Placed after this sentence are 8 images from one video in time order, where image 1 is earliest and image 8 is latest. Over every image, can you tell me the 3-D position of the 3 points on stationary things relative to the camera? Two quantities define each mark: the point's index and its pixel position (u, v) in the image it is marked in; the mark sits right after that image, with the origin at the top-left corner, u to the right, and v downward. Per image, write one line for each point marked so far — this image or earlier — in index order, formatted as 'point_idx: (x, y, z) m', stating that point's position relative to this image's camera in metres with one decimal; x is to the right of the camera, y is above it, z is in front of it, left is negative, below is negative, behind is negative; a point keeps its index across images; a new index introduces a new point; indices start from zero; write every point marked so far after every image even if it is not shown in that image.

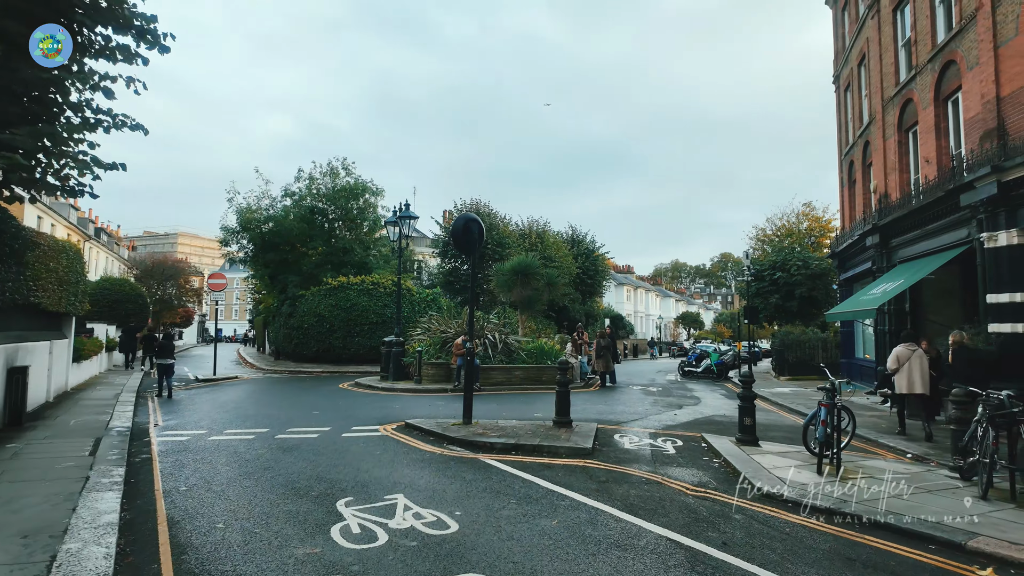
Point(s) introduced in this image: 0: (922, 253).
0: (+9.9, +0.9, +14.2) m
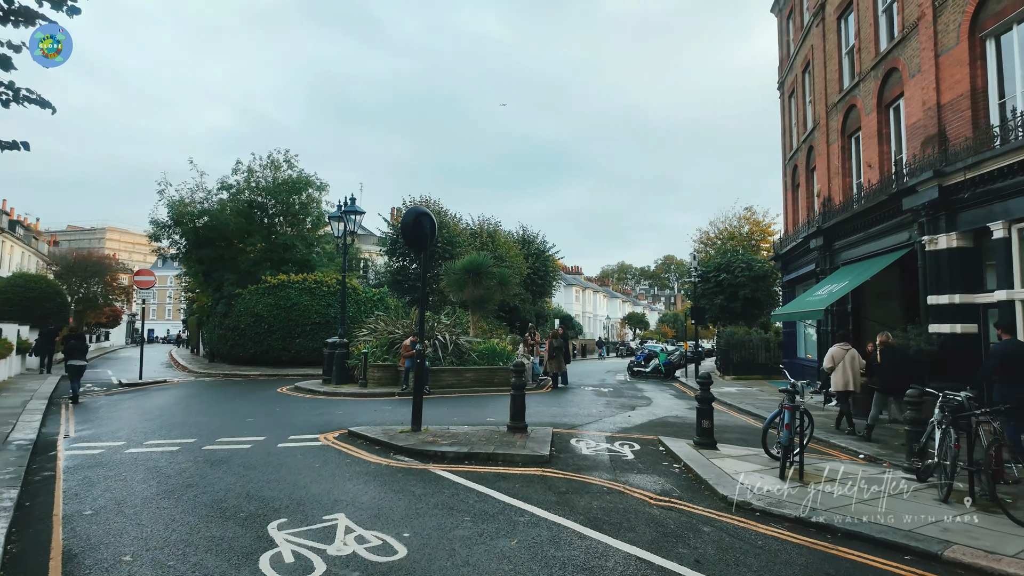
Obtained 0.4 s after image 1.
0: (+8.7, +0.8, +14.6) m
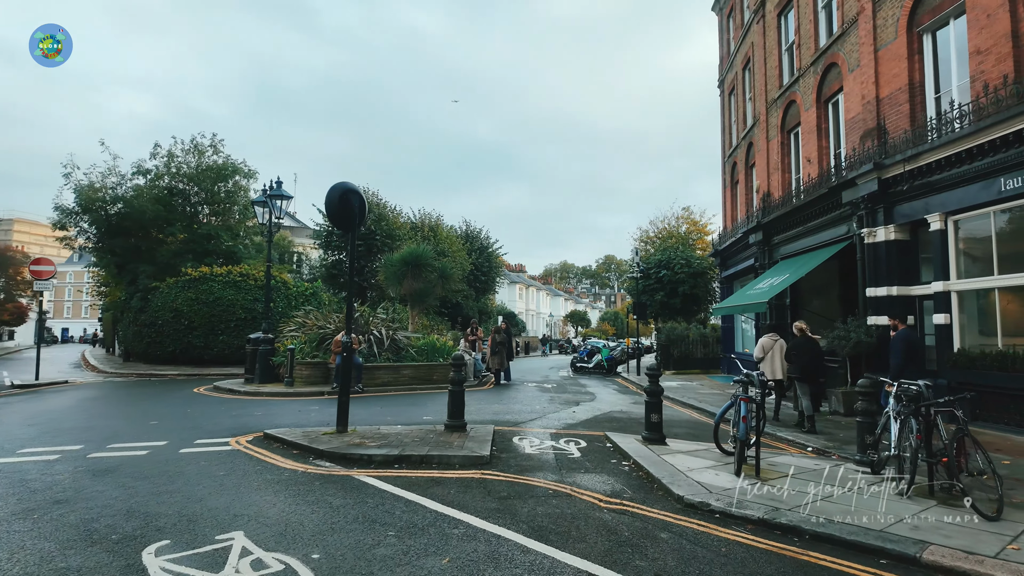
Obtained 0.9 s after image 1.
0: (+7.3, +1.0, +14.7) m
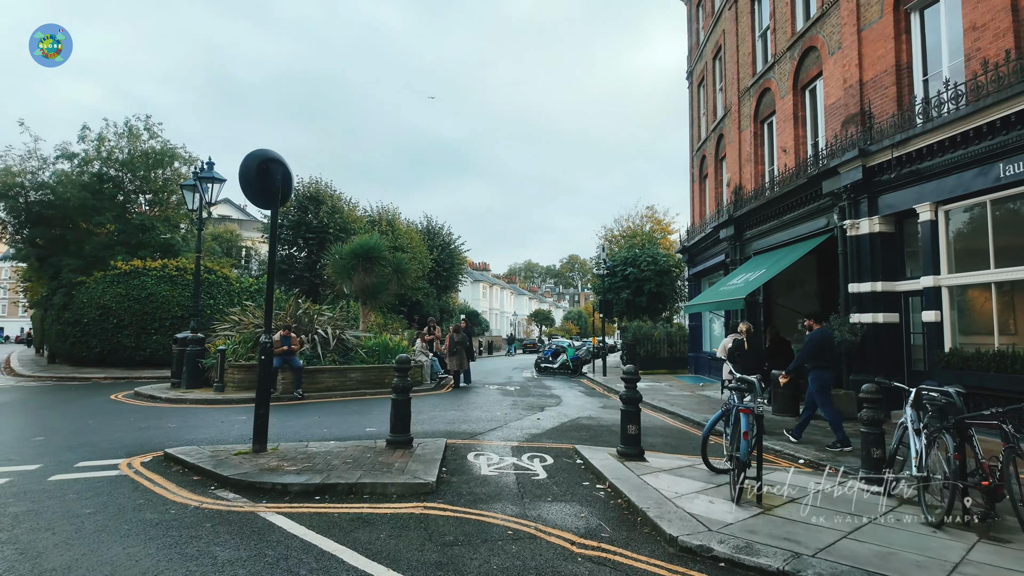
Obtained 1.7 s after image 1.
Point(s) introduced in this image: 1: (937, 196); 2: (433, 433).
0: (+6.3, +1.1, +14.0) m
1: (+6.7, +1.4, +9.2) m
2: (-1.1, -1.9, +7.8) m
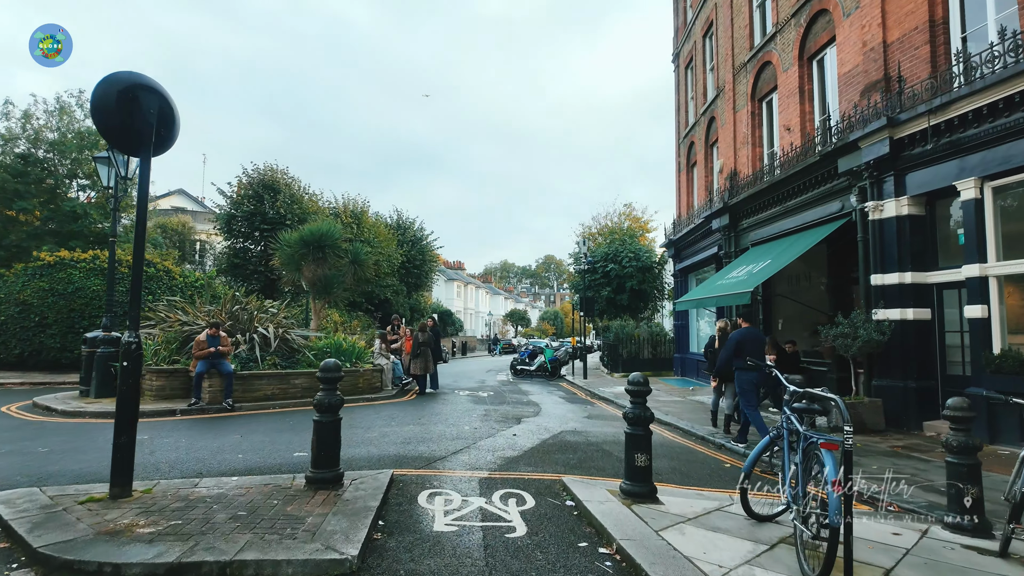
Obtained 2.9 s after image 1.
0: (+5.7, +1.2, +12.6) m
1: (+6.3, +1.6, +7.8) m
2: (-1.4, -1.8, +6.1) m
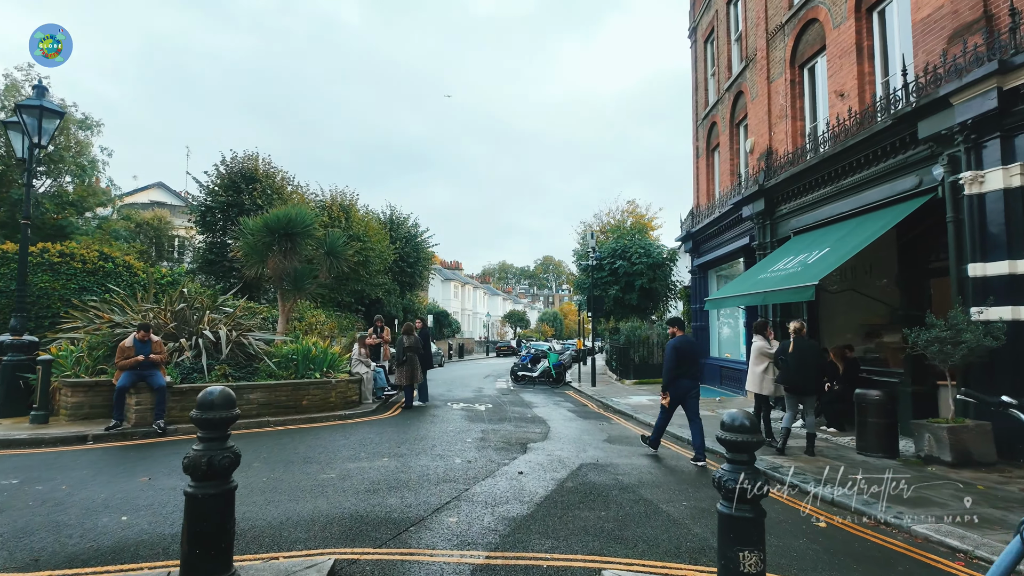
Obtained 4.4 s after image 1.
0: (+5.8, +1.3, +10.7) m
1: (+6.3, +1.7, +5.9) m
2: (-1.3, -1.7, +4.2) m
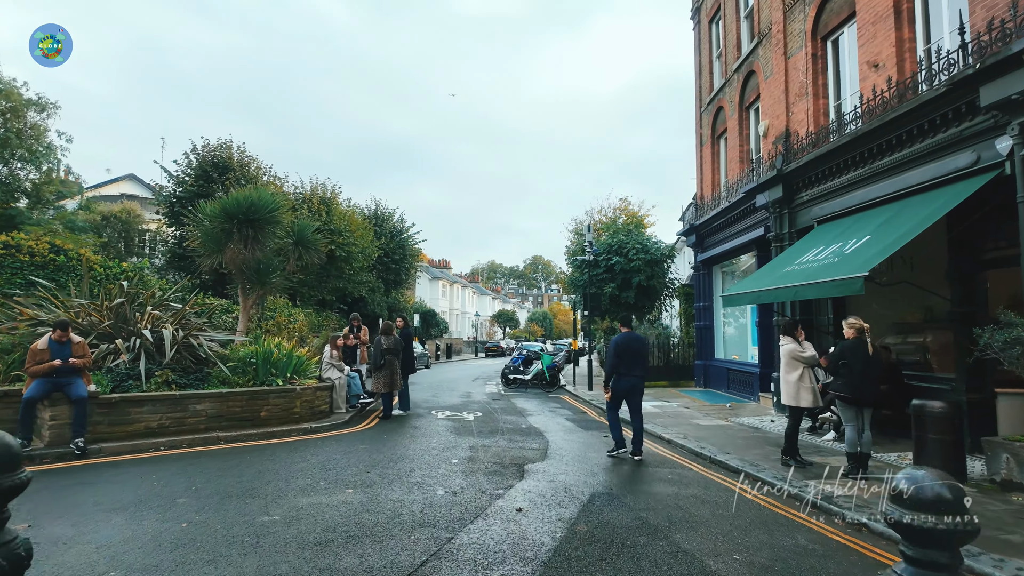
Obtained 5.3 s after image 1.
0: (+5.7, +1.4, +9.5) m
1: (+6.3, +1.8, +4.8) m
2: (-1.3, -1.6, +2.9) m
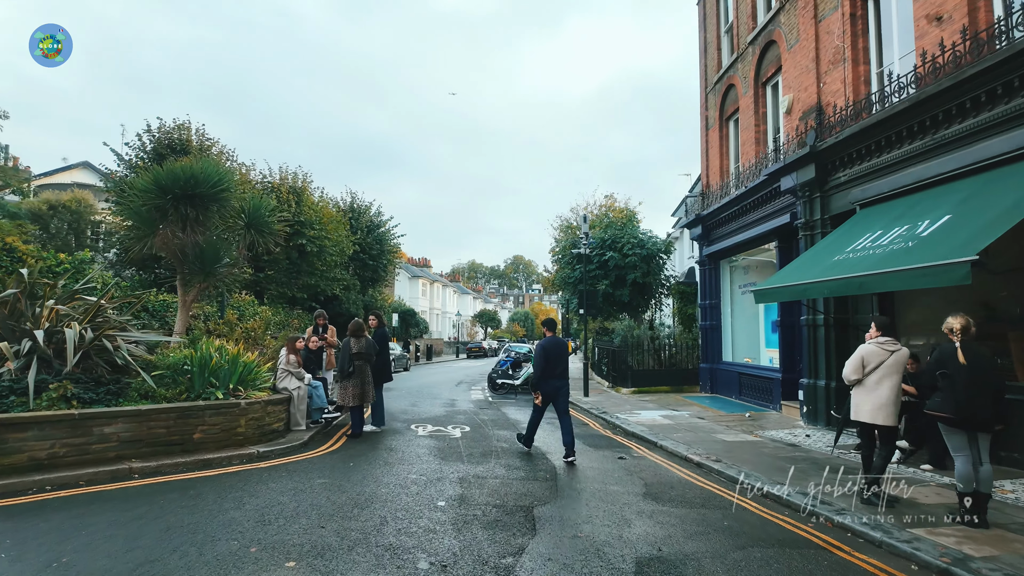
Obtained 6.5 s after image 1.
0: (+5.6, +1.5, +8.1) m
1: (+6.4, +1.9, +3.4) m
2: (-1.1, -1.5, +1.2) m
